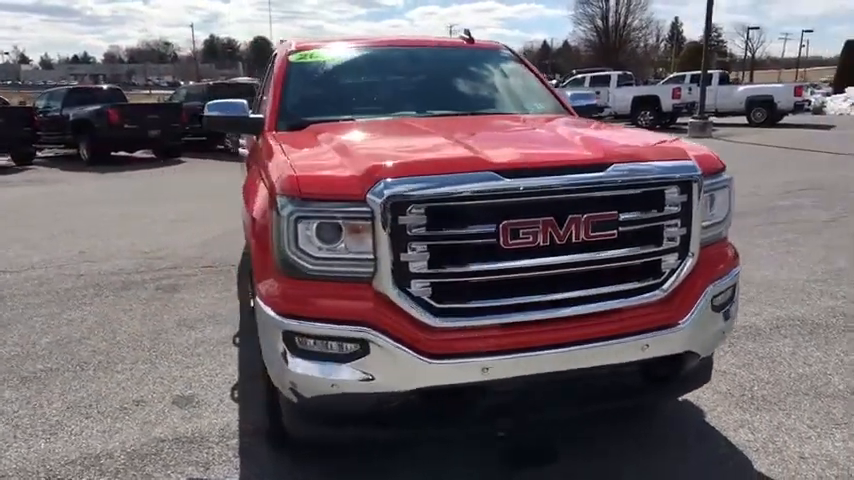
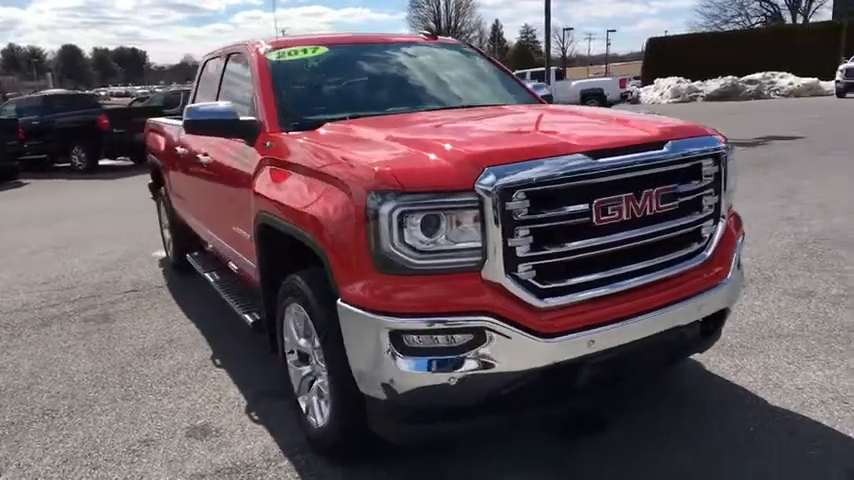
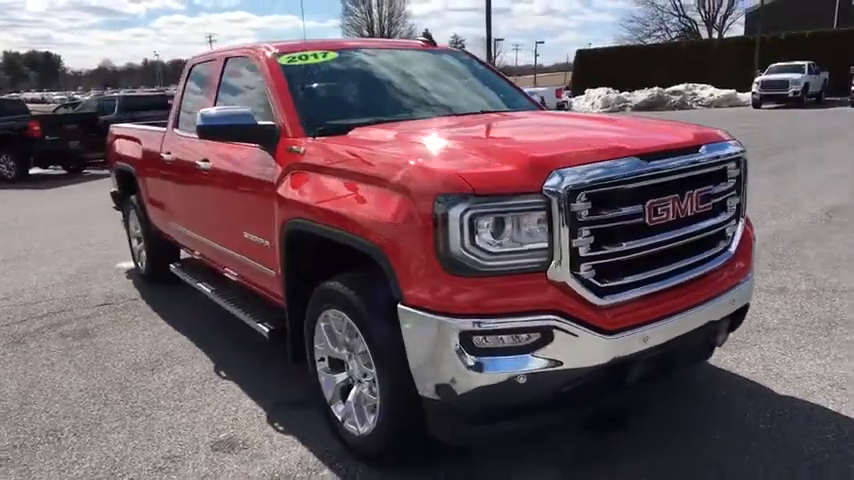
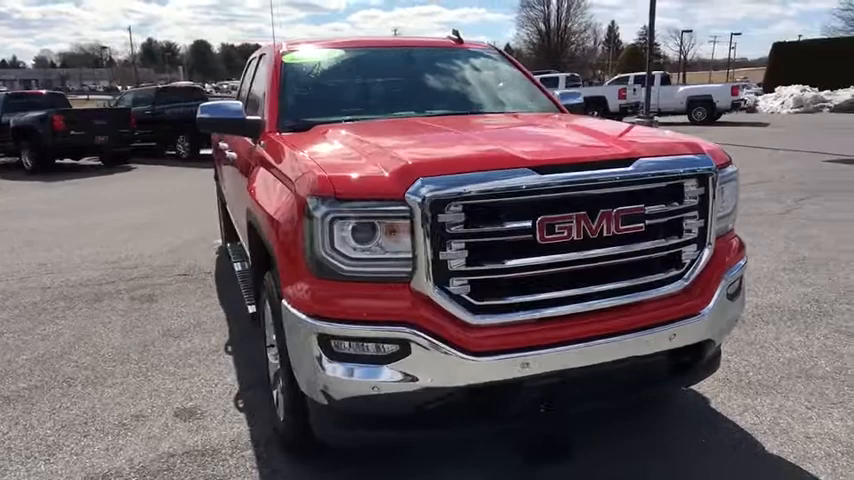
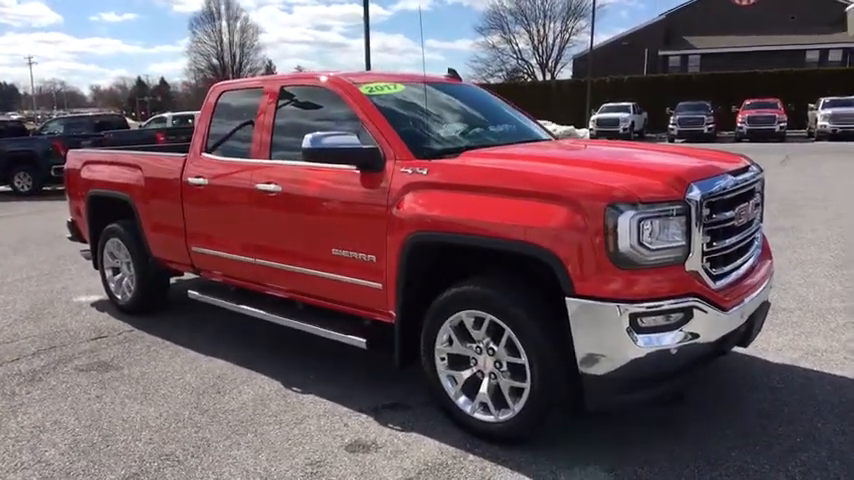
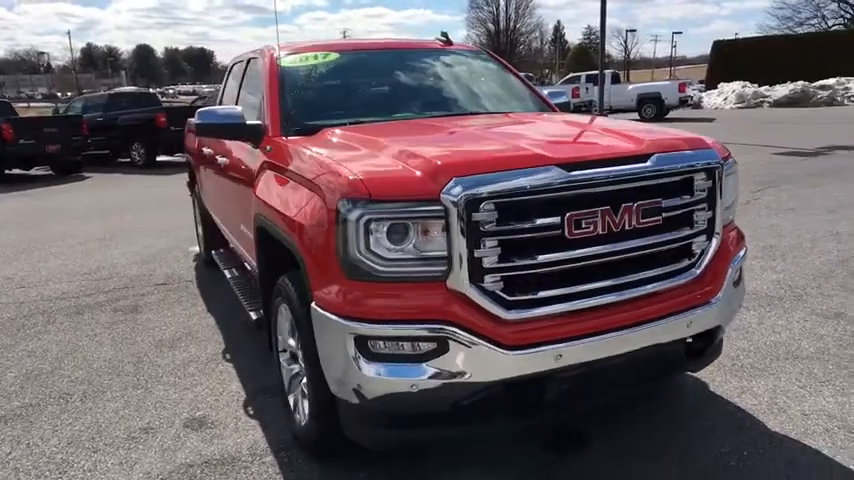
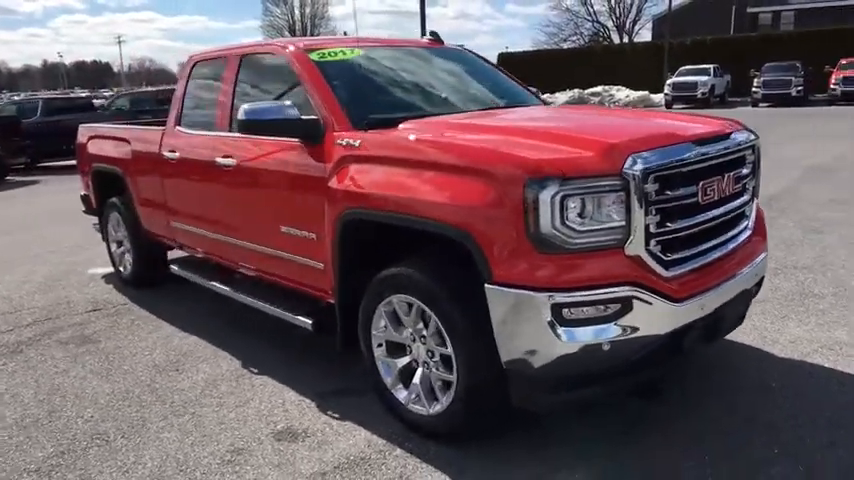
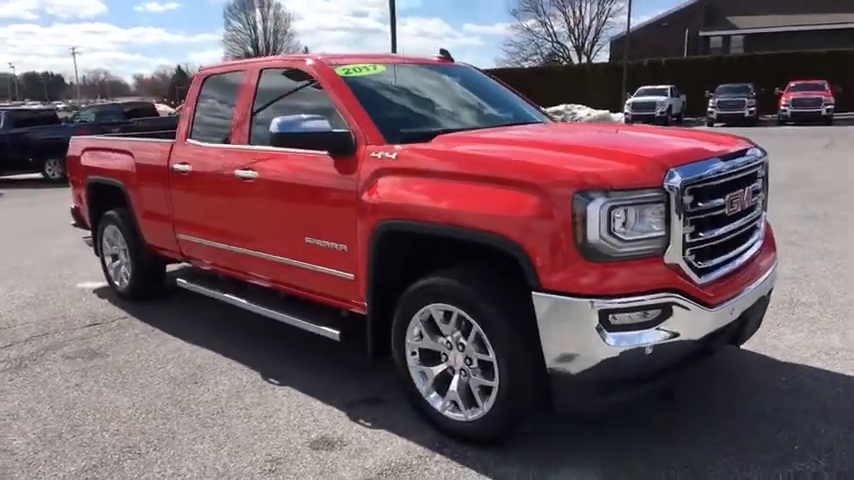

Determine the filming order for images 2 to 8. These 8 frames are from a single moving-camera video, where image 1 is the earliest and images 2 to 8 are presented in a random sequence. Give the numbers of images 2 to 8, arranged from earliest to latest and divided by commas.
4, 6, 2, 3, 7, 8, 5
